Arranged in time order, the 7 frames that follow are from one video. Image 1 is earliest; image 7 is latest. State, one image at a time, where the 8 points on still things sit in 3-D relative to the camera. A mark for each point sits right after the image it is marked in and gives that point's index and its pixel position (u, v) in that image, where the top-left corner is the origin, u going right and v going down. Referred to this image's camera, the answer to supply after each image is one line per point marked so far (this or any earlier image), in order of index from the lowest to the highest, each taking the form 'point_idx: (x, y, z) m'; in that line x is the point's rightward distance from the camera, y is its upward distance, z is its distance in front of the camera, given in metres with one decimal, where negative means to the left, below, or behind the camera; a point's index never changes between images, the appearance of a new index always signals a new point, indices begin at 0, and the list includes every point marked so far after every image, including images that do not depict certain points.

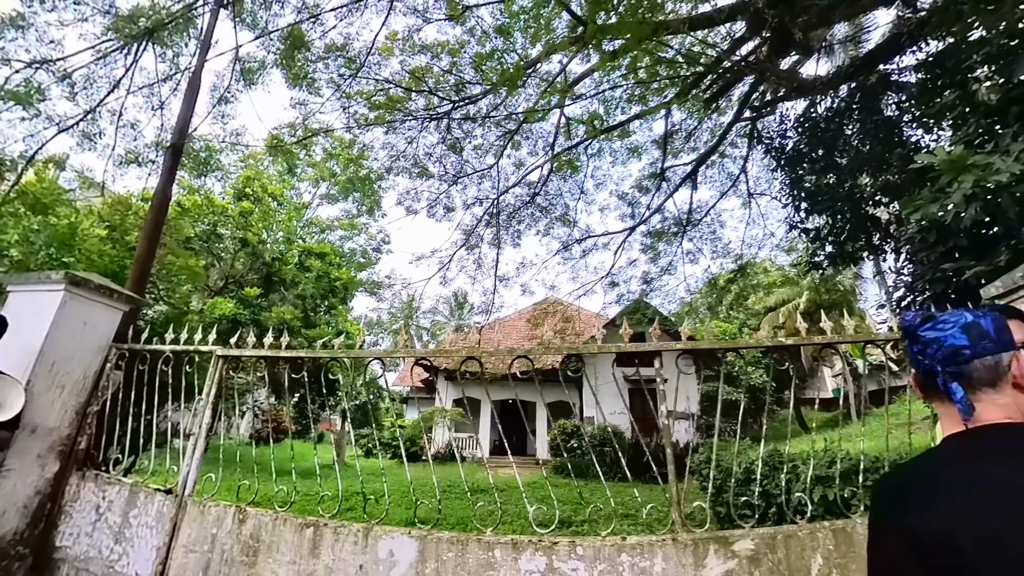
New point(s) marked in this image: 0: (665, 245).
0: (+2.3, +0.6, +7.7) m
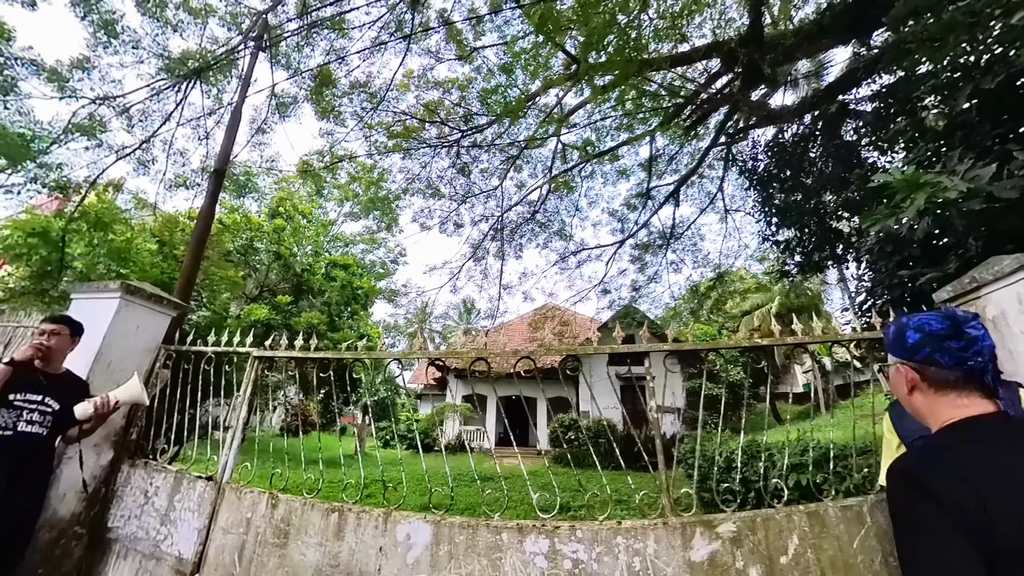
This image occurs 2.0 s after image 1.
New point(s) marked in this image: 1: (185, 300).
0: (+2.3, +0.5, +8.2) m
1: (-3.4, -0.1, +5.5) m
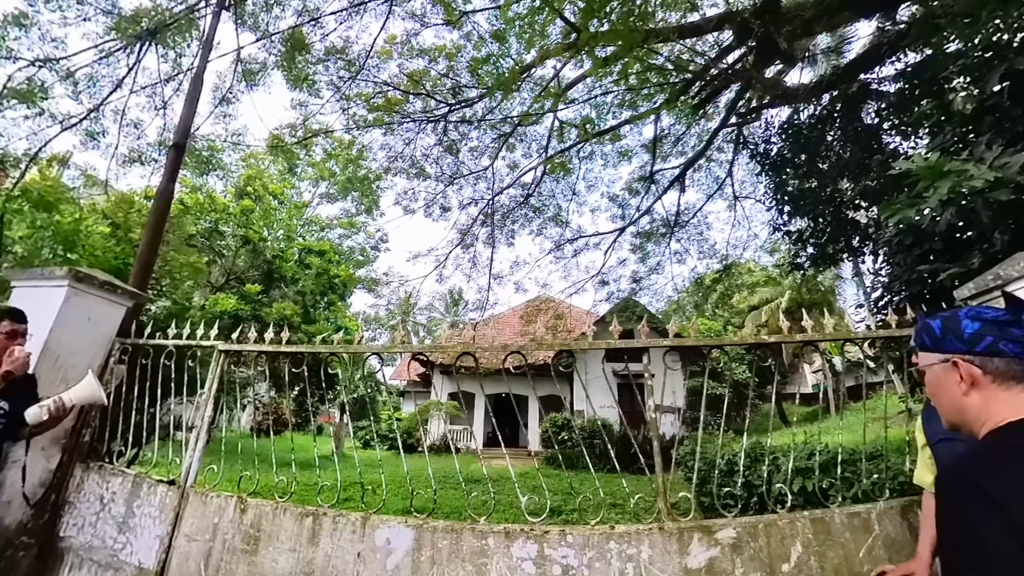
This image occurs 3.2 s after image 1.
0: (+2.2, +0.6, +7.9) m
1: (-3.5, 0.0, +5.0) m
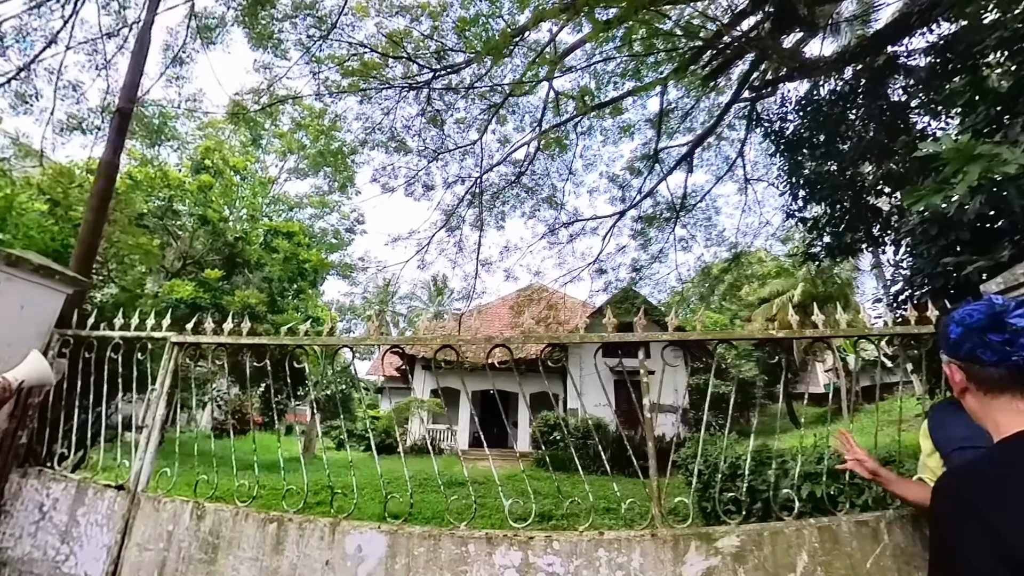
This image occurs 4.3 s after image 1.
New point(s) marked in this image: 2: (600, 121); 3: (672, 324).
0: (+2.0, +0.8, +7.4) m
1: (-3.6, +0.1, +4.5) m
2: (+1.1, +2.2, +6.9) m
3: (+1.3, -0.3, +4.3) m
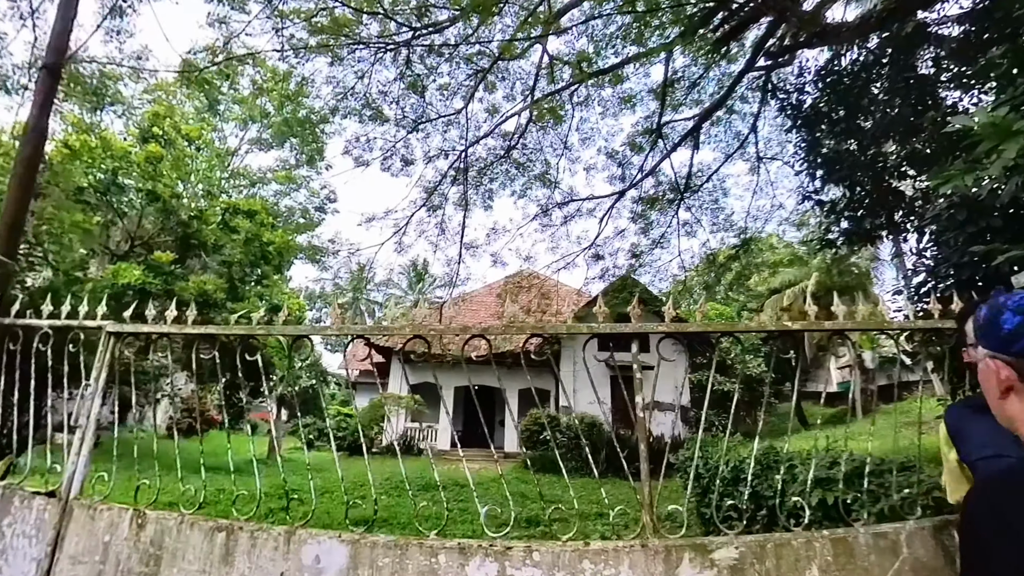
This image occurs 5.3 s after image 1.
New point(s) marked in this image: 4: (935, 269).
0: (+1.9, +1.0, +7.0) m
1: (-3.7, +0.3, +4.0) m
2: (+1.0, +2.4, +6.4) m
3: (+1.2, -0.2, +3.9) m
4: (+3.4, +0.2, +4.2) m
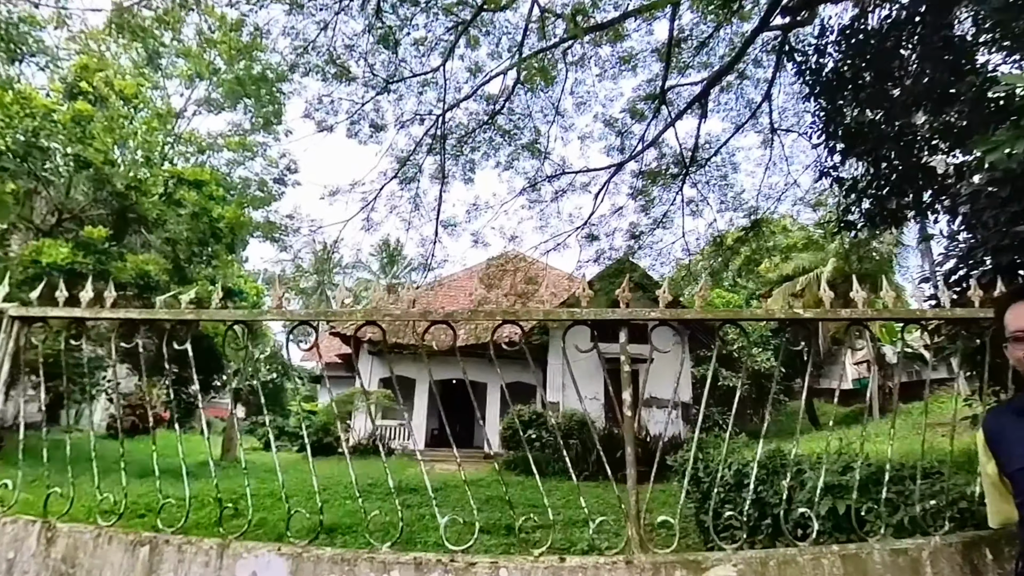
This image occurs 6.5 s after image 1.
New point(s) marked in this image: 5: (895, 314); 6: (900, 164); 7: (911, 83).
0: (+1.8, +1.2, +6.5) m
1: (-3.8, +0.4, +3.5) m
2: (+0.9, +2.5, +5.9) m
3: (+1.1, -0.1, +3.5) m
4: (+3.3, +0.3, +3.8) m
5: (+2.4, -0.2, +3.2) m
6: (+3.3, +1.1, +4.5) m
7: (+3.3, +1.7, +4.4) m
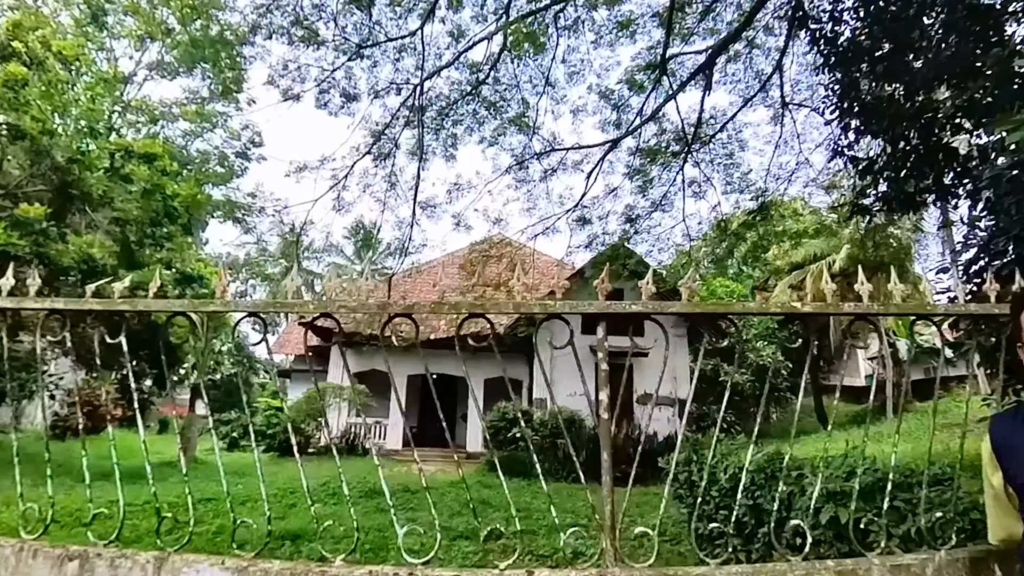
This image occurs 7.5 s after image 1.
0: (+1.6, +1.4, +6.2) m
1: (-3.9, +0.5, +3.1) m
2: (+0.8, +2.7, +5.5) m
3: (+1.0, 0.0, +3.2) m
4: (+3.2, +0.3, +3.5) m
5: (+2.3, -0.1, +2.9) m
6: (+3.2, +1.1, +4.2) m
7: (+3.2, +1.8, +4.1) m
